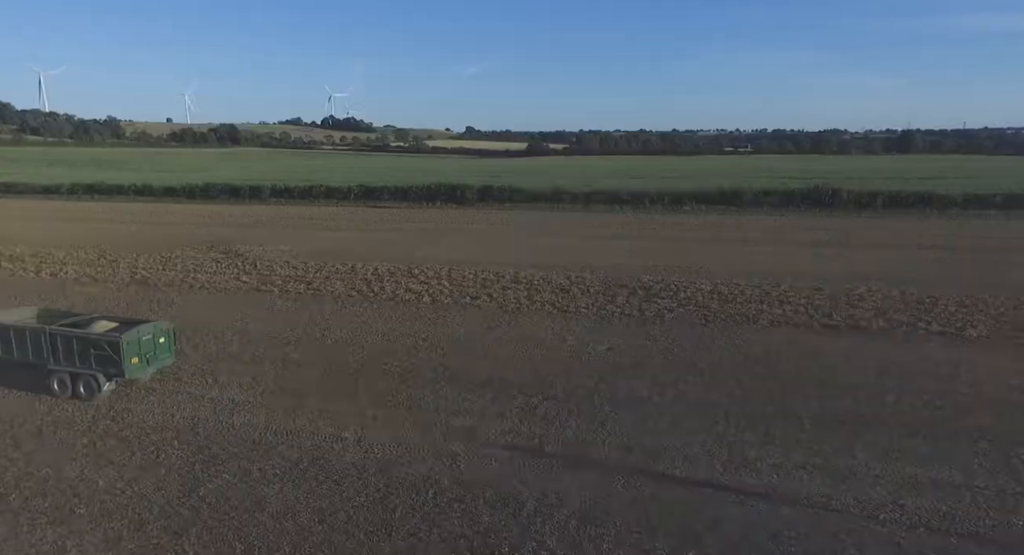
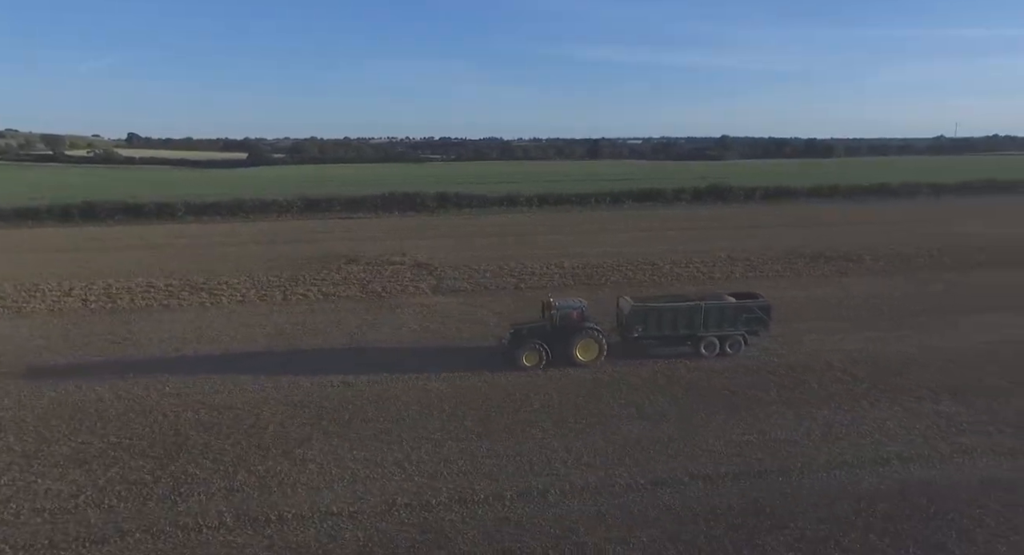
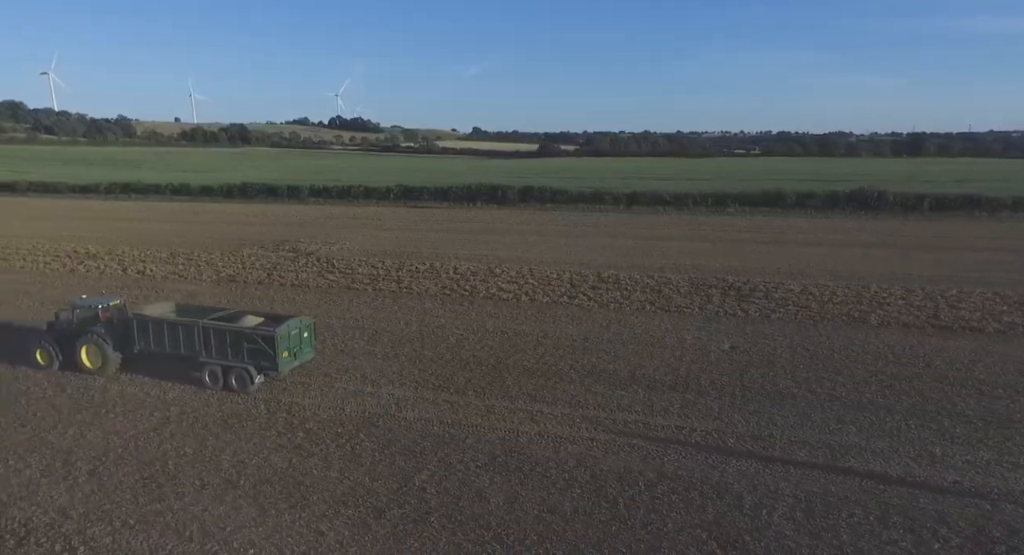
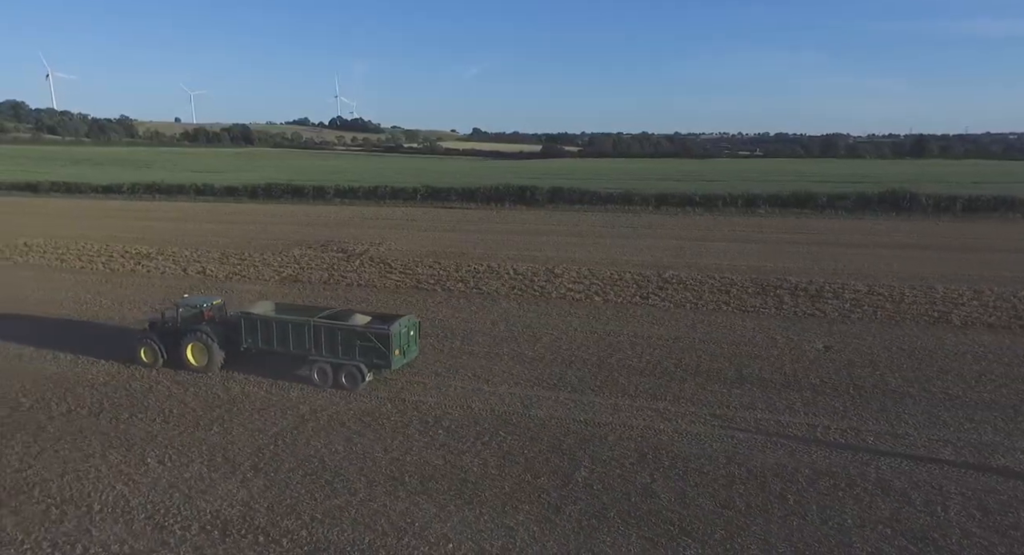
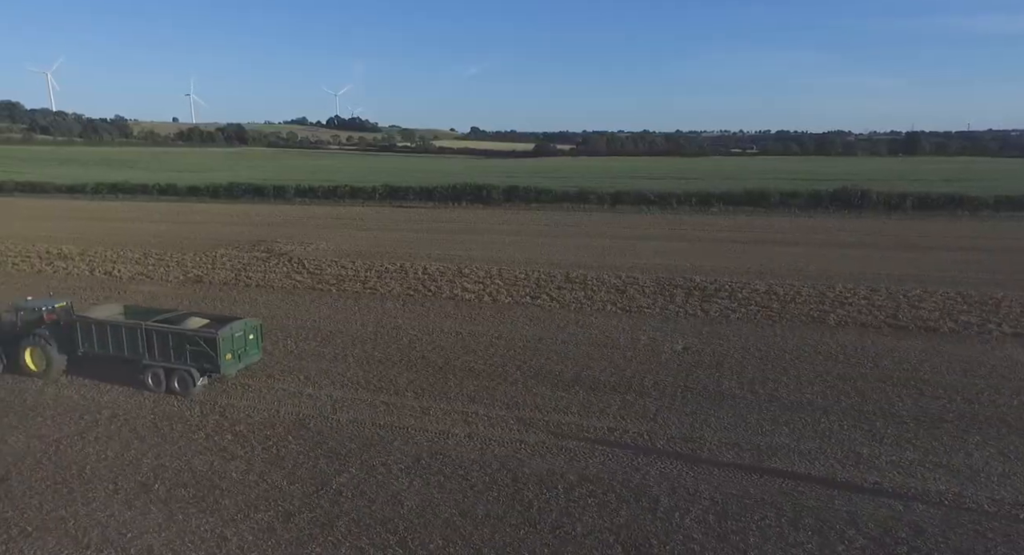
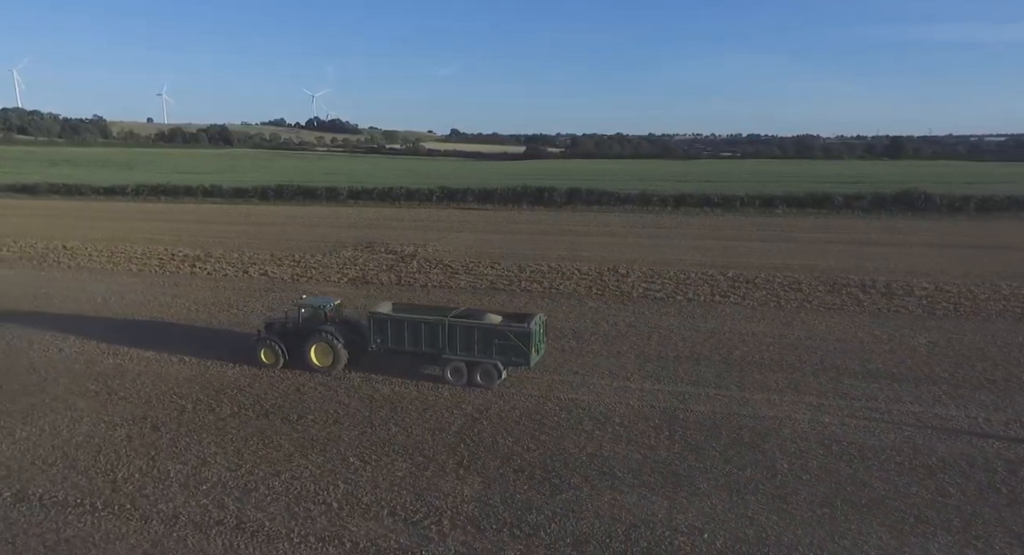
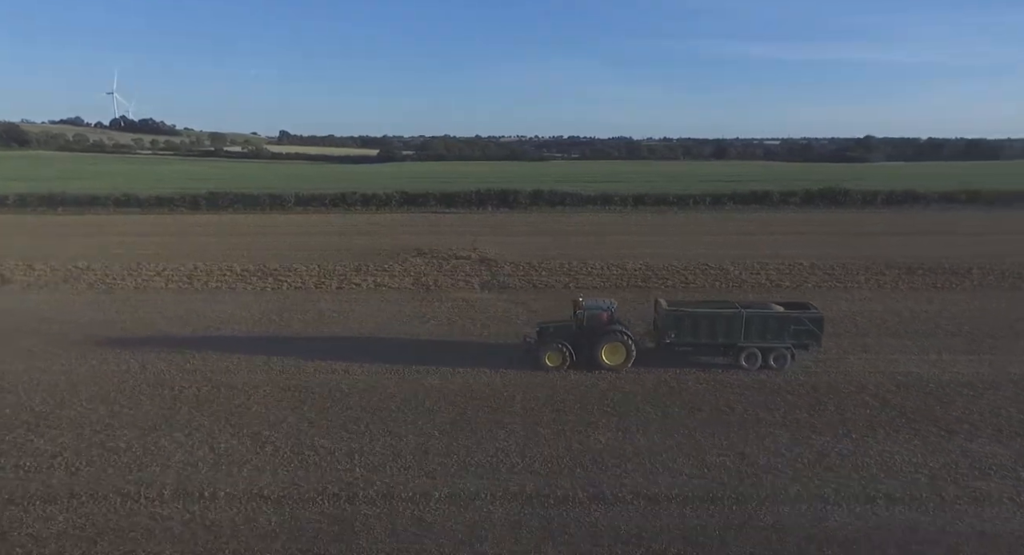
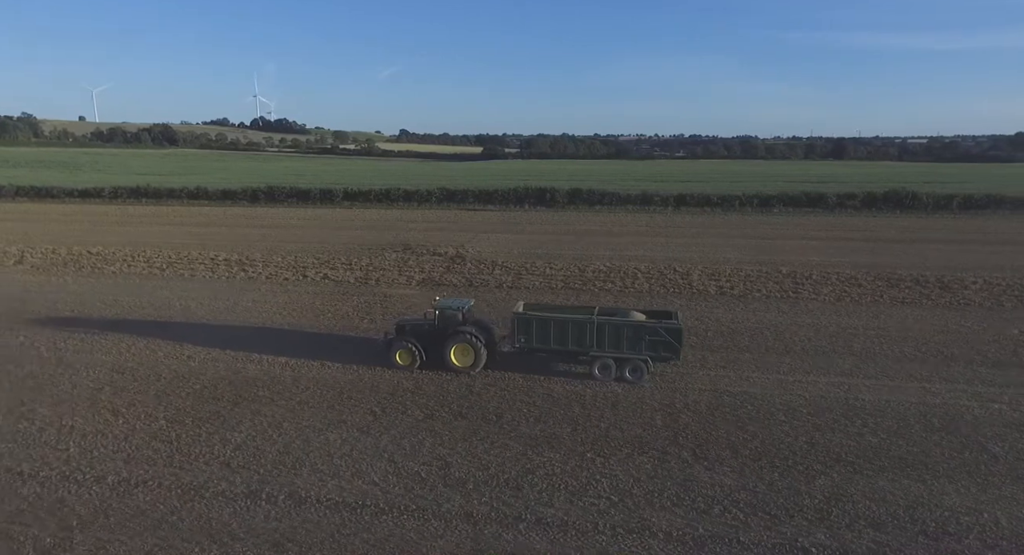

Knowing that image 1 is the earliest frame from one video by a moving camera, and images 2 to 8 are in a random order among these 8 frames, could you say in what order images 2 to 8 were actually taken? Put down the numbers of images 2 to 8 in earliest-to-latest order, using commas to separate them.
5, 3, 4, 6, 8, 7, 2
